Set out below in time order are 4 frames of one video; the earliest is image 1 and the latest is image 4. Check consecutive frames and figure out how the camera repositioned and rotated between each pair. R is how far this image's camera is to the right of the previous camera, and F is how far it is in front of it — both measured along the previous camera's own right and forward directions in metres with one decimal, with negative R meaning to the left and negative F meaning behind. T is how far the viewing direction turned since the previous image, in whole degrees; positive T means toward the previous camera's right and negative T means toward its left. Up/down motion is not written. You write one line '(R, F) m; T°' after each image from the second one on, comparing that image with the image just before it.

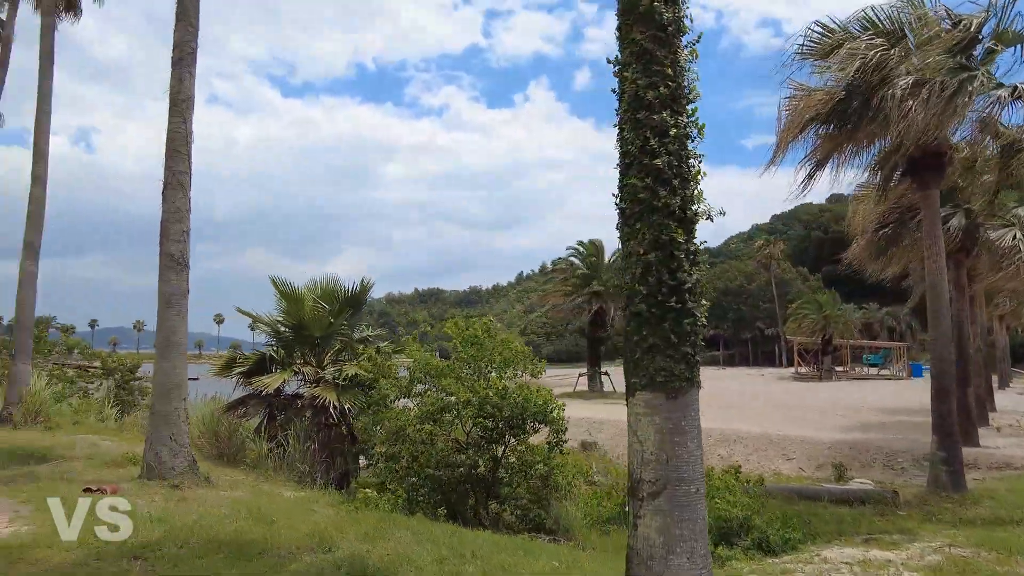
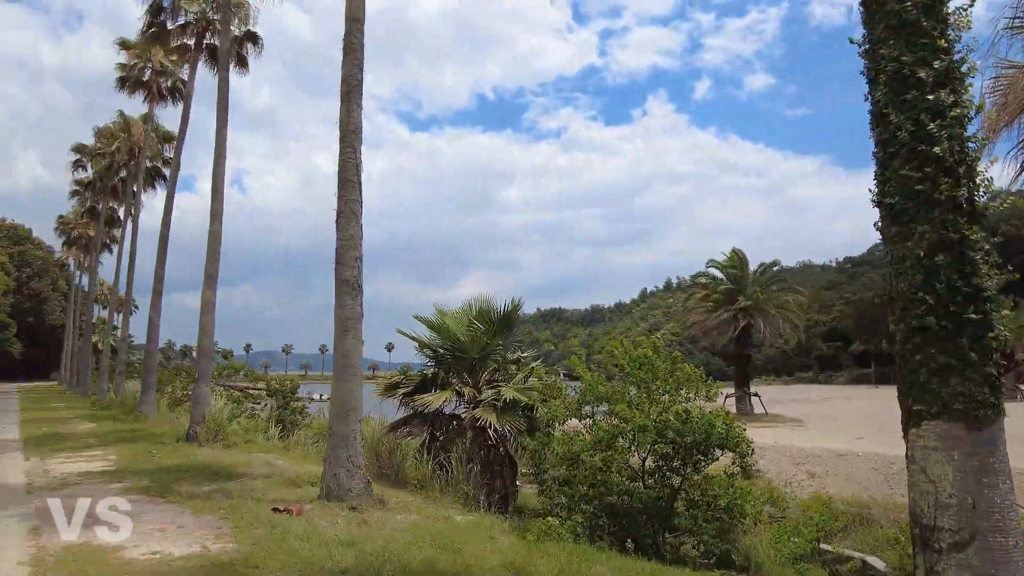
(-0.6, +0.3) m; -10°
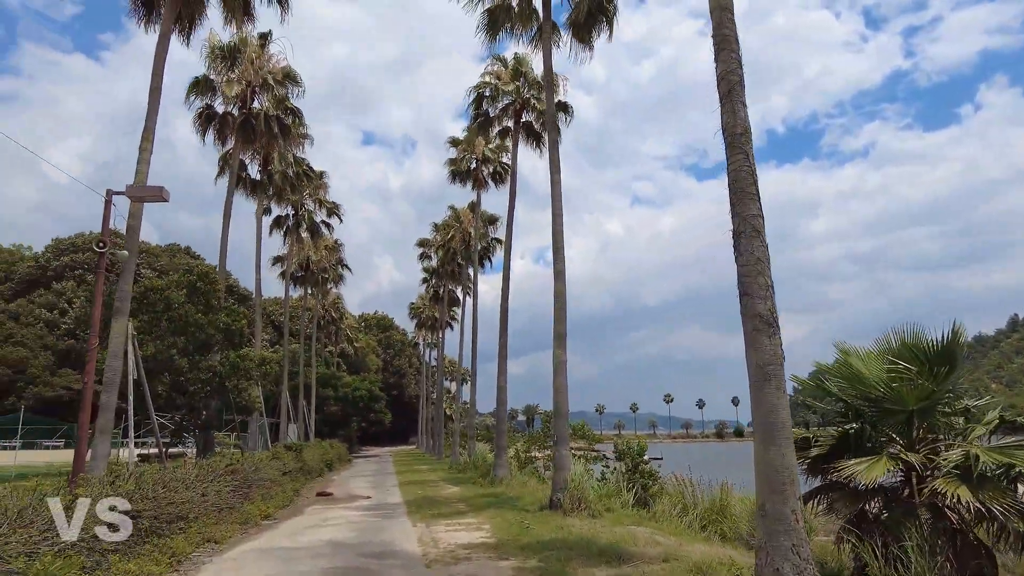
(-1.5, +1.4) m; -25°
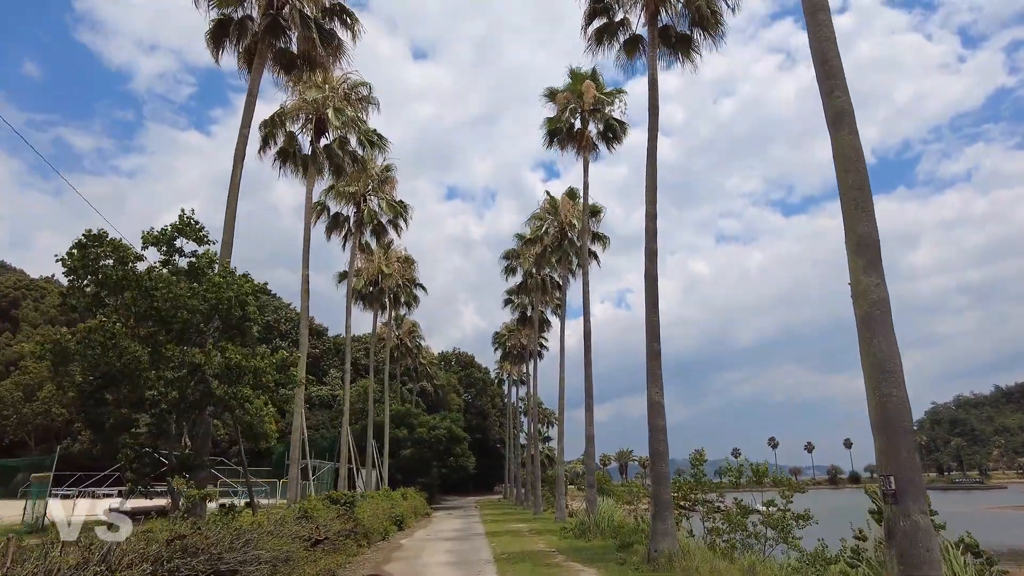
(-1.5, +7.8) m; -7°
